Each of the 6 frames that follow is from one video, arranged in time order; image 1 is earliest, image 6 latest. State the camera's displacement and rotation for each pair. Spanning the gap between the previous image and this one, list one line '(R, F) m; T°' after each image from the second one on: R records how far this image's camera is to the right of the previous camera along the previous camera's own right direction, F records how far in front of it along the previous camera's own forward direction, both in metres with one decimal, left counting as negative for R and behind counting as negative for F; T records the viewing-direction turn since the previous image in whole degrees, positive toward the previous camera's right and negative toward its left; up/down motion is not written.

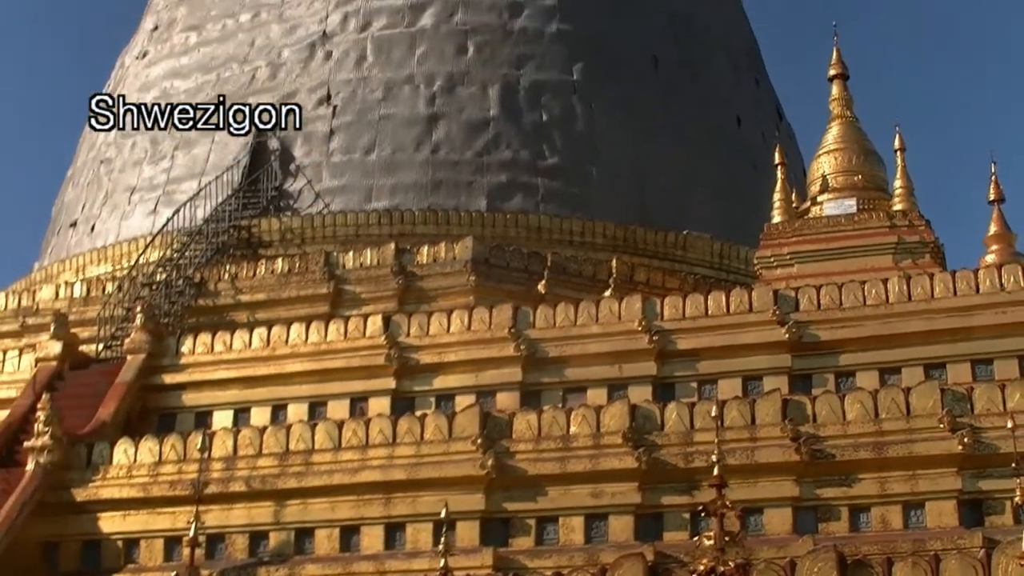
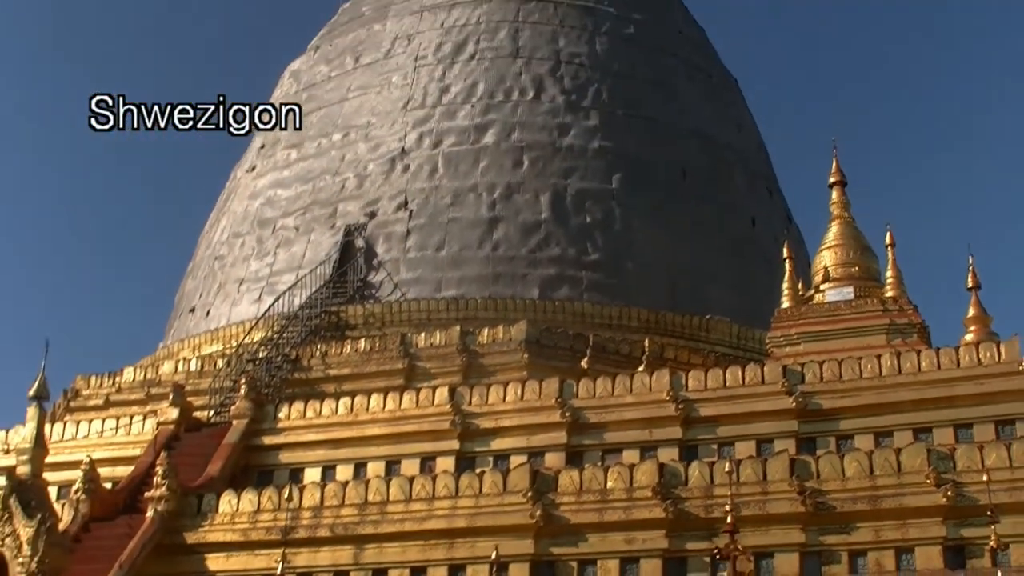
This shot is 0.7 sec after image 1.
(+0.6, -2.9) m; -4°
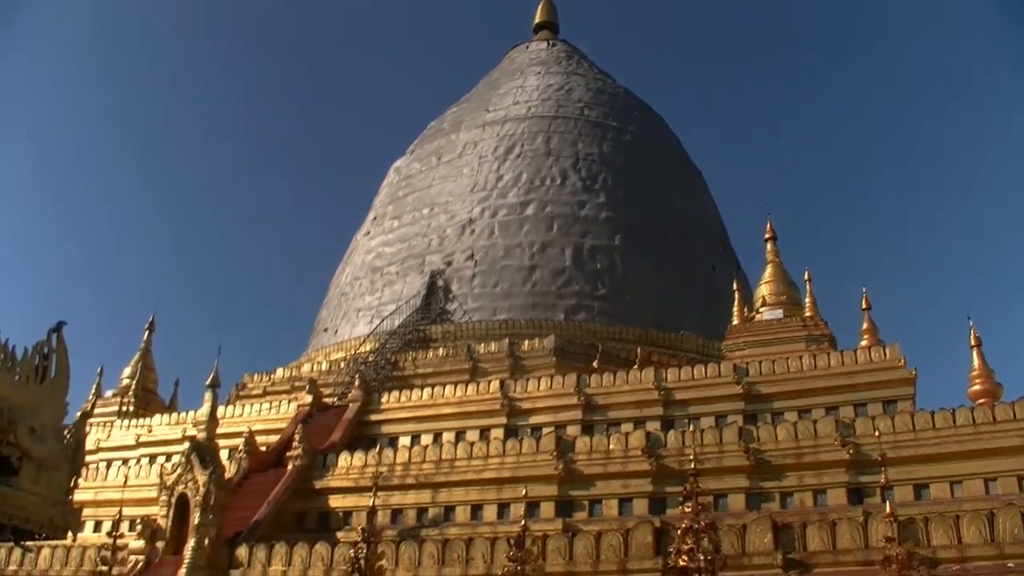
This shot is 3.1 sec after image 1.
(-0.7, -8.3) m; 0°
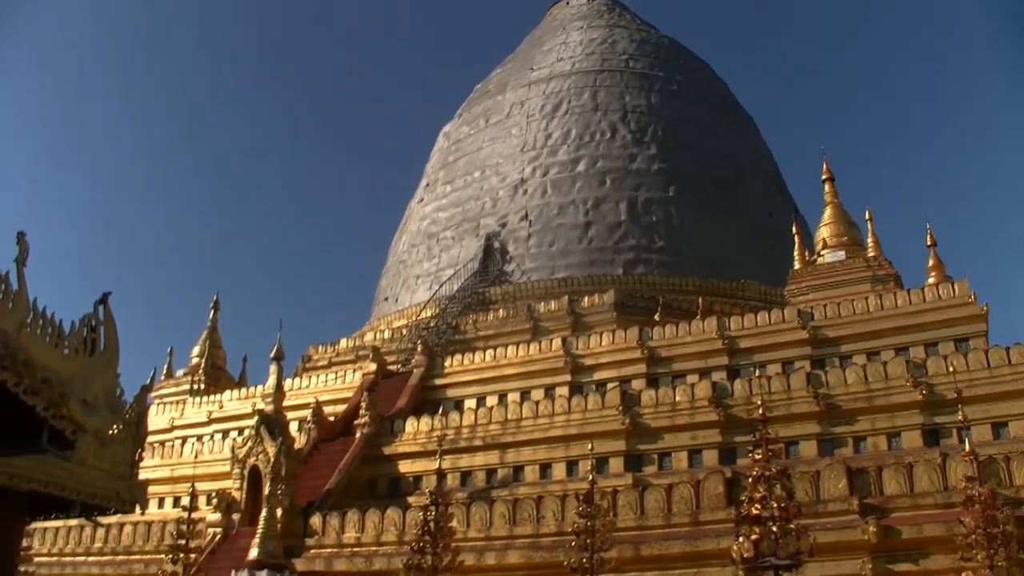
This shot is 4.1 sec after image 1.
(+0.6, +0.2) m; -4°
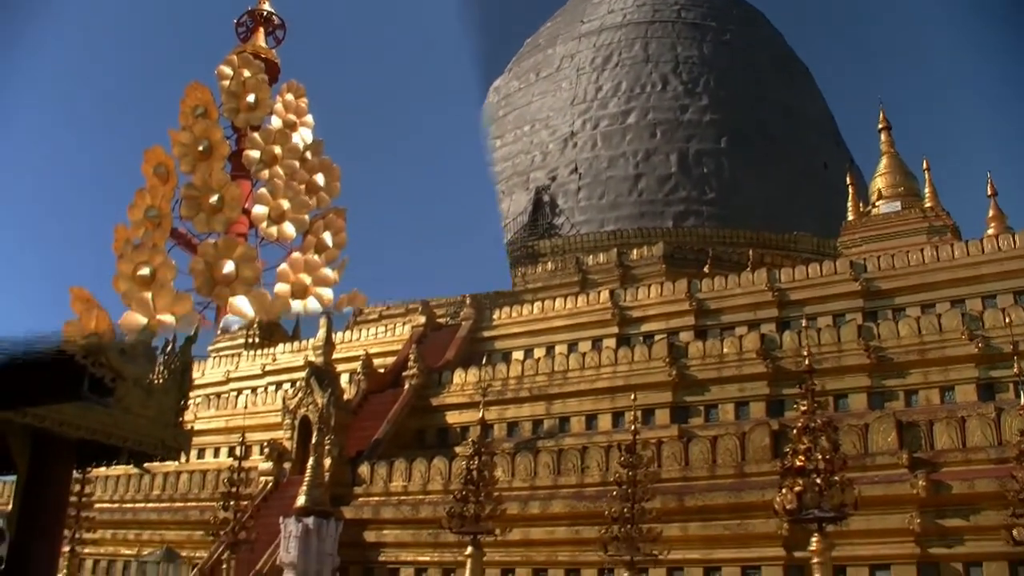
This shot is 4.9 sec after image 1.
(+1.5, 0.0) m; -5°
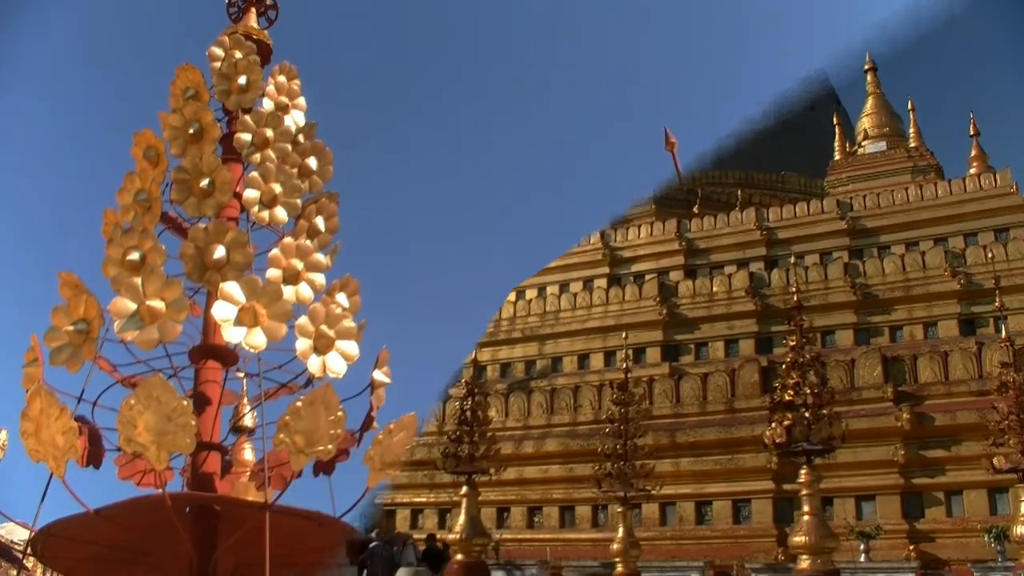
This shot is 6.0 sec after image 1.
(-0.4, -0.4) m; +1°
